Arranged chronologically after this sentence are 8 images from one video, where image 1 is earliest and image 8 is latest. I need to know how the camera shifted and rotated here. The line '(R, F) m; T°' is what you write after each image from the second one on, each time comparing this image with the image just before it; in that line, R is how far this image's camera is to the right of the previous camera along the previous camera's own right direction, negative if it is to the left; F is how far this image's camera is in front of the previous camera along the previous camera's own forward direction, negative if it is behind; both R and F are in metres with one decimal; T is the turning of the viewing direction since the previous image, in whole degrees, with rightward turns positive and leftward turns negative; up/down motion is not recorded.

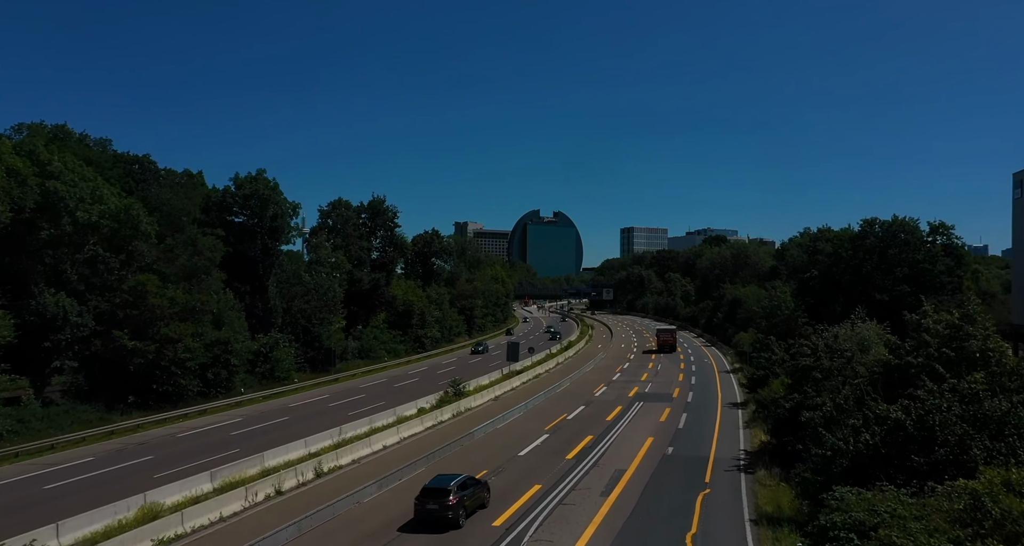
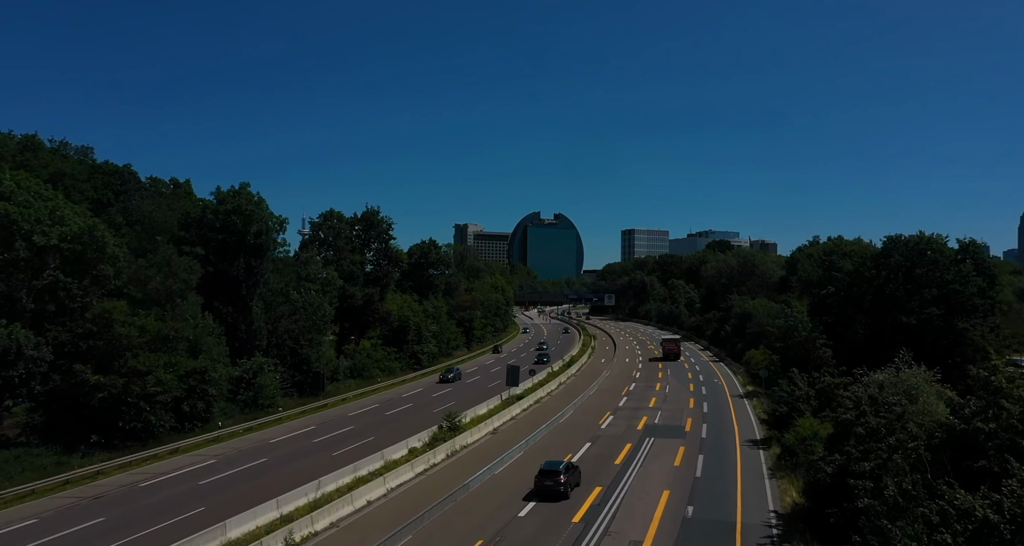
(0.0, +2.8) m; 0°
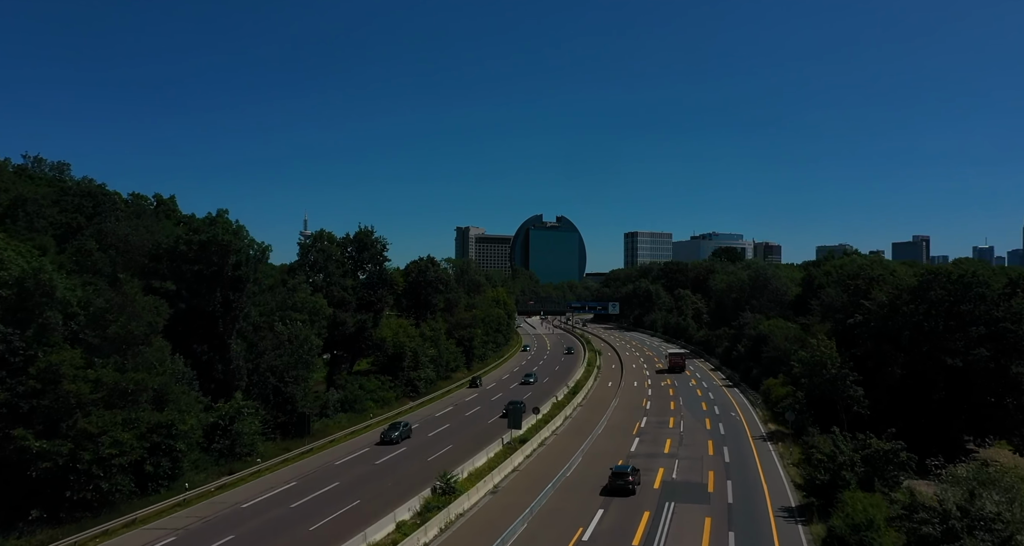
(0.0, +3.7) m; 0°
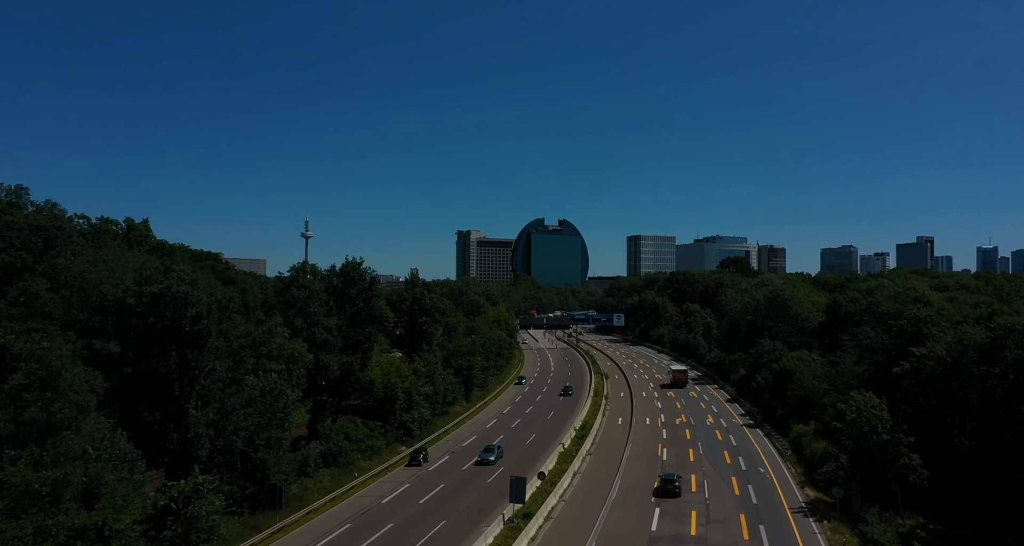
(-0.1, +5.4) m; 0°
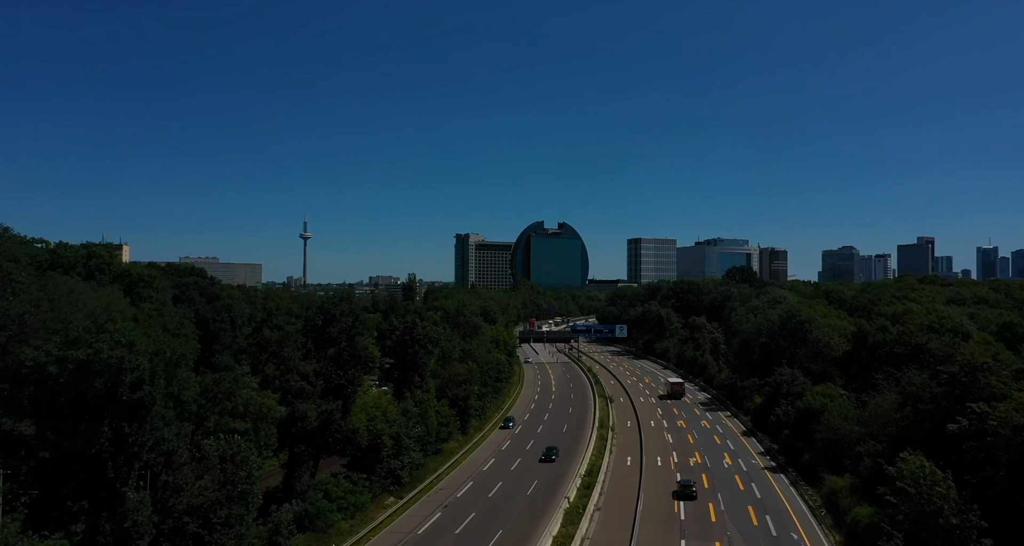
(-0.1, +5.4) m; 0°
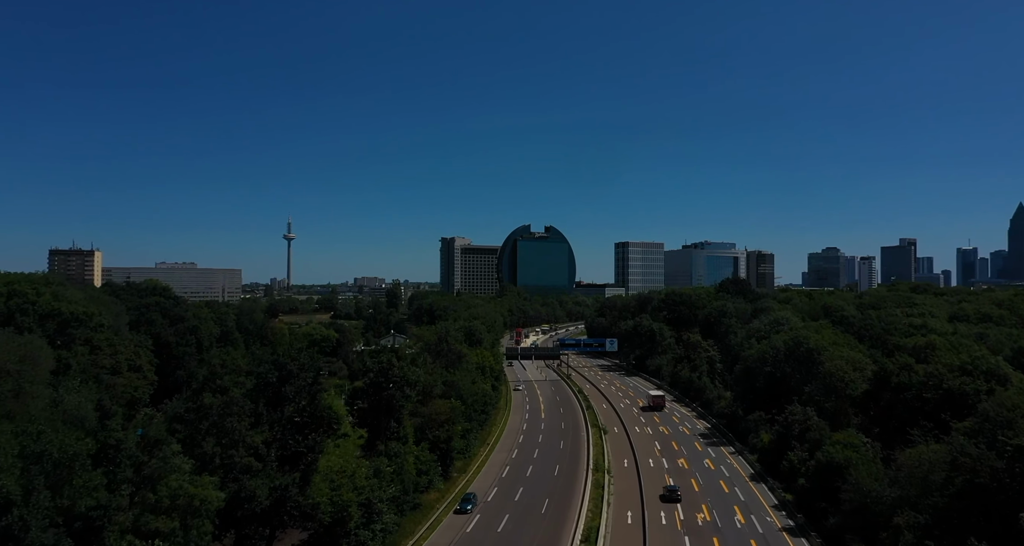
(-0.1, +6.5) m; +1°
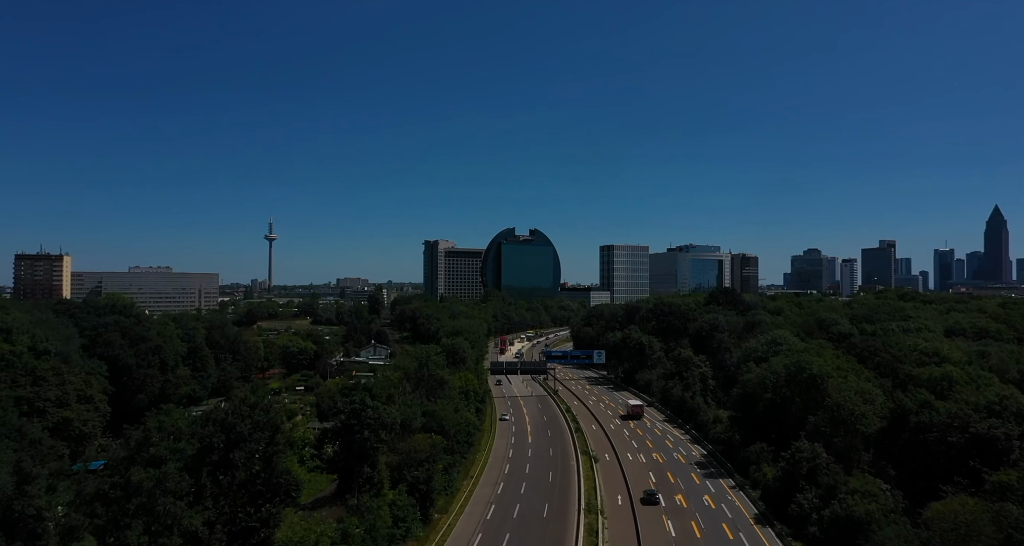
(-0.2, +5.3) m; +1°
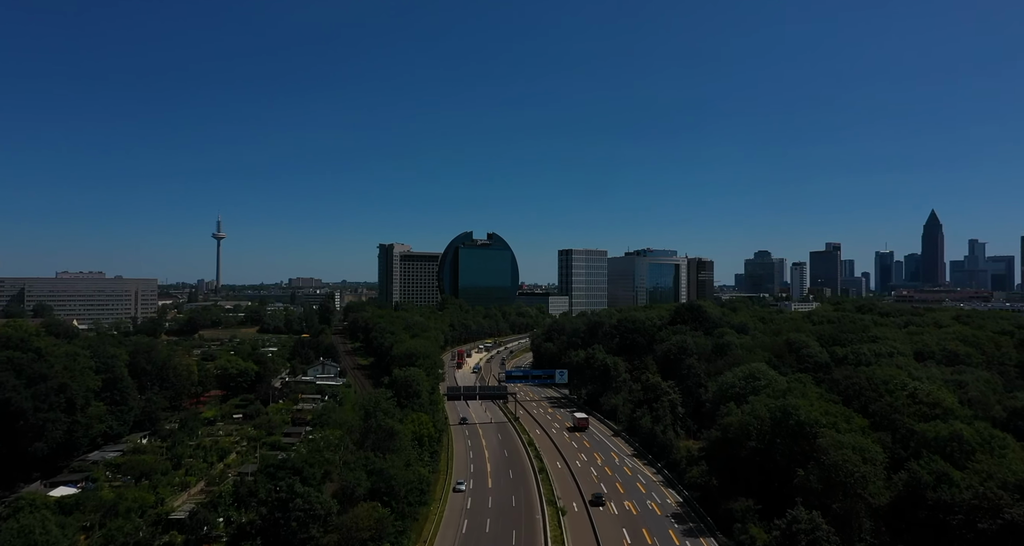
(-0.3, +8.5) m; +3°
